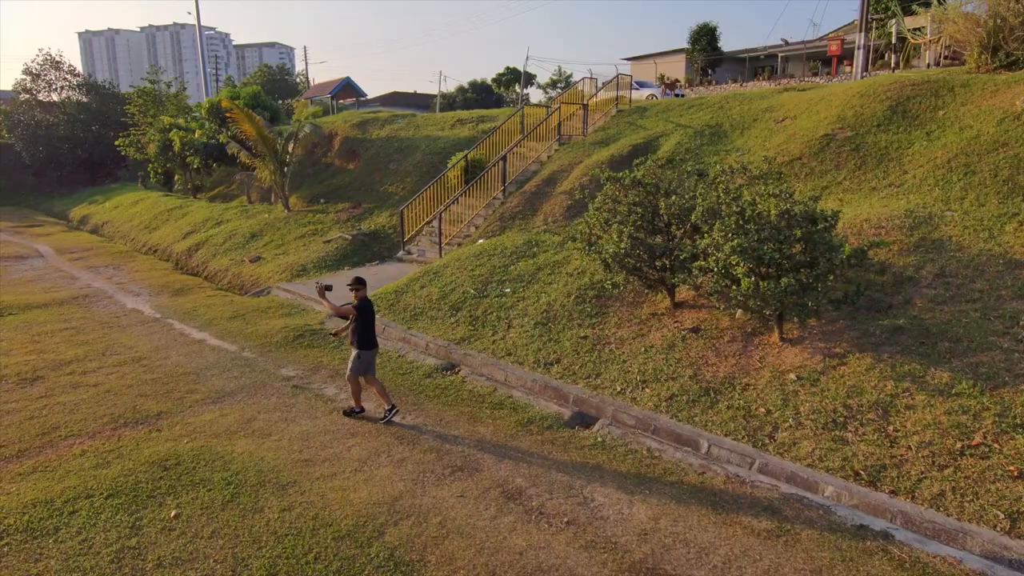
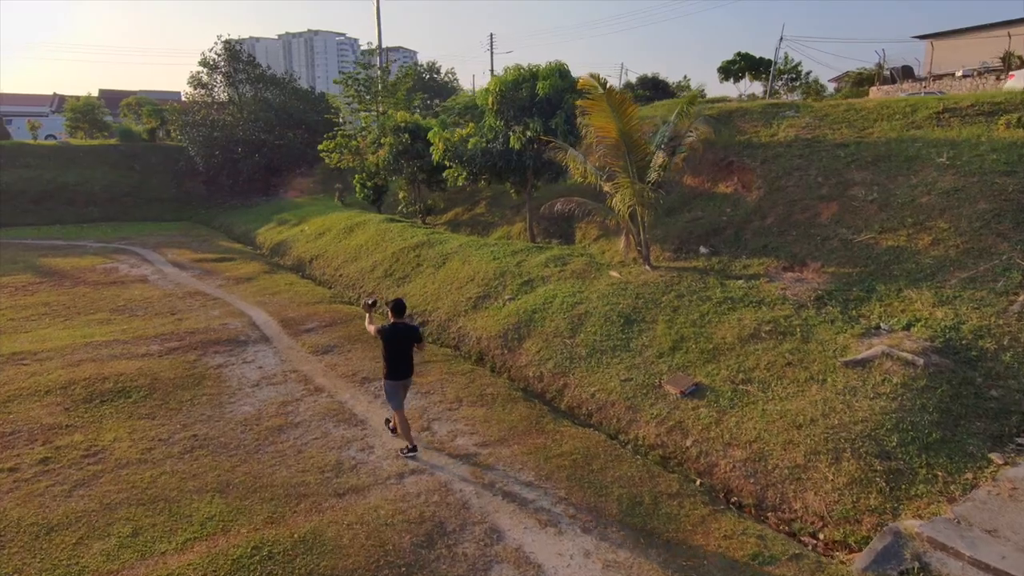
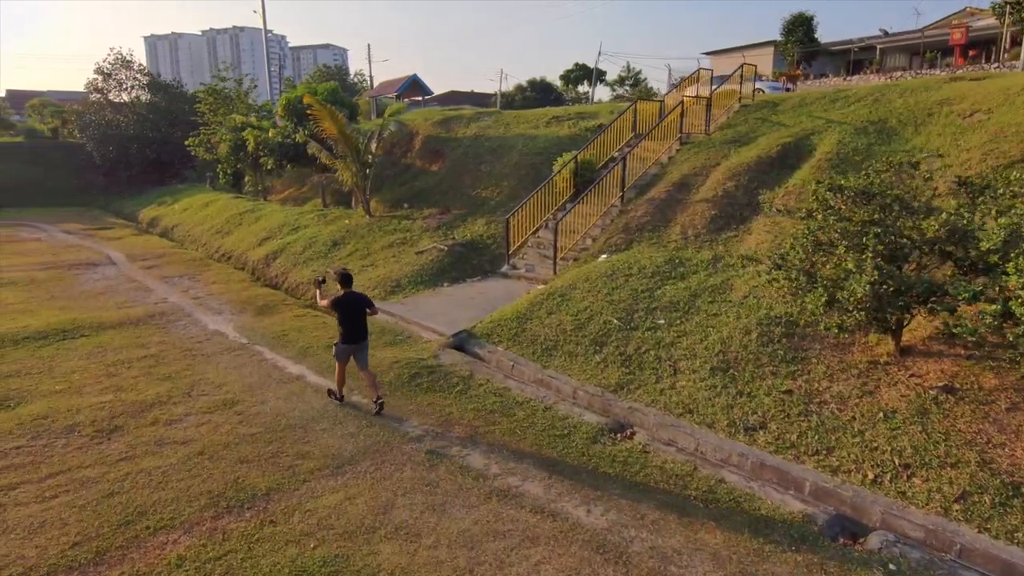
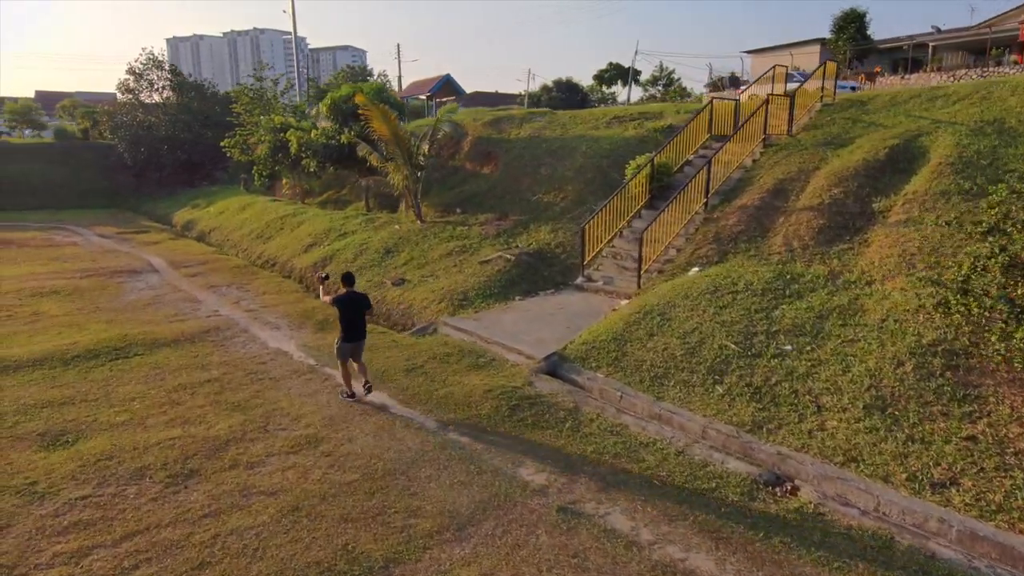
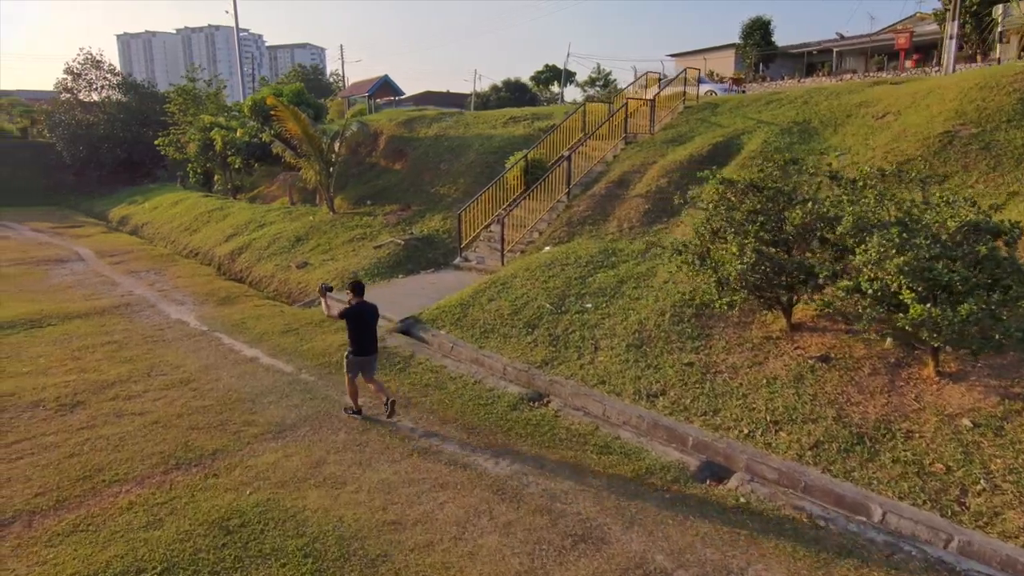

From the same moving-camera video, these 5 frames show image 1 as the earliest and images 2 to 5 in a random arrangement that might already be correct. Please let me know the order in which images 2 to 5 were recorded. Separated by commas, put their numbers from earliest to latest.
5, 3, 4, 2
